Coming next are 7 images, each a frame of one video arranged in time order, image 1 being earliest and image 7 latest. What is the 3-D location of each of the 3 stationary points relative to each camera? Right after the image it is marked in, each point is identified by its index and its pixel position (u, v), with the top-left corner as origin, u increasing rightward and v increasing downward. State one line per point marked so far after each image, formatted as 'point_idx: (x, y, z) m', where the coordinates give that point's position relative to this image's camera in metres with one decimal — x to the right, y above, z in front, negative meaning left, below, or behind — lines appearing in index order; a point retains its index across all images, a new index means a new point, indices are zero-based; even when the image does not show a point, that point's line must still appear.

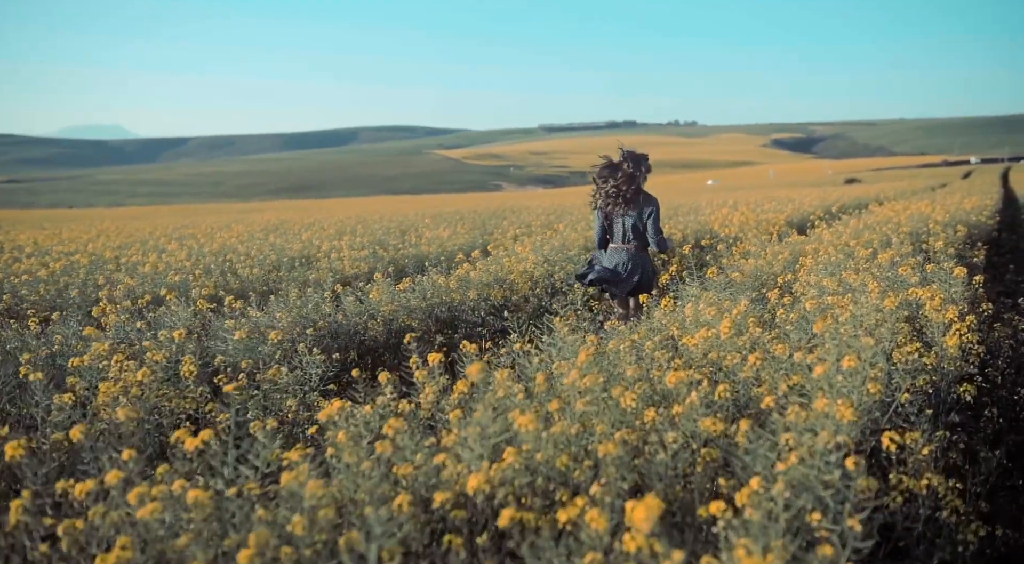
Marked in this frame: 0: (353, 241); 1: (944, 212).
0: (-2.4, +0.6, +11.6) m
1: (+7.4, +1.2, +12.6) m
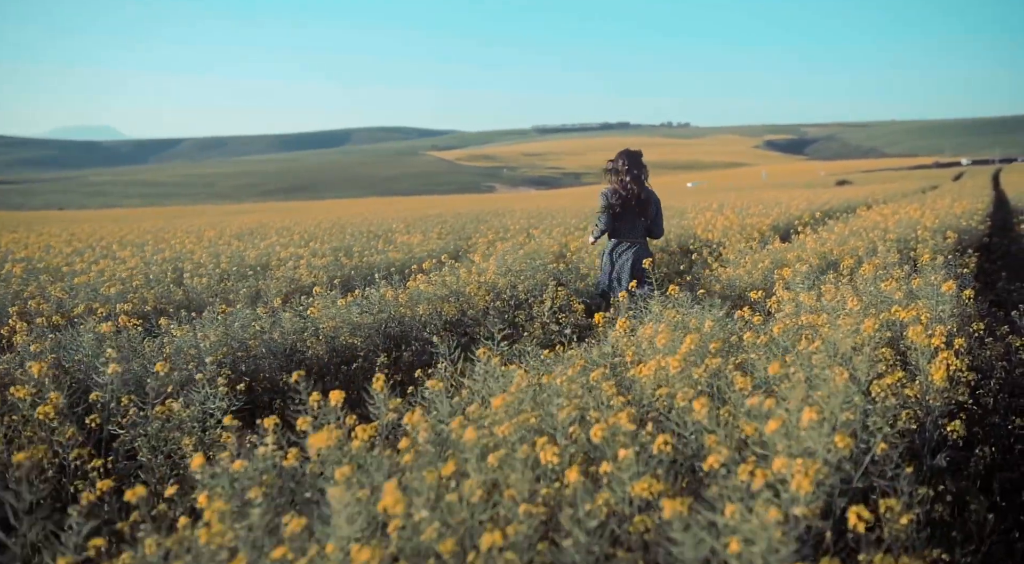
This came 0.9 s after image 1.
0: (-2.8, +0.5, +11.1) m
1: (+6.9, +1.1, +12.2) m
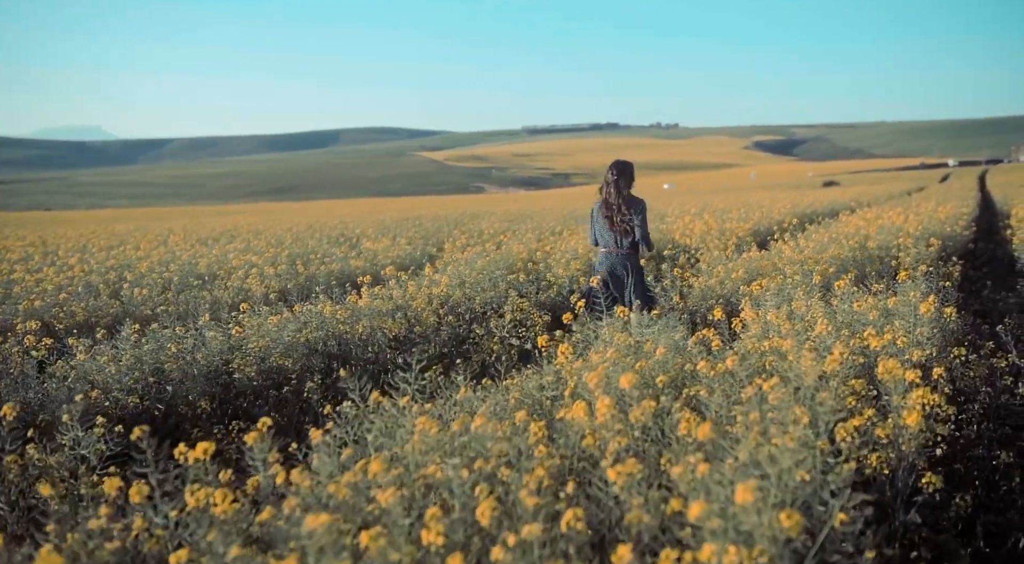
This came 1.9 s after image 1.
0: (-3.3, +0.4, +10.6) m
1: (+6.5, +1.0, +11.8) m
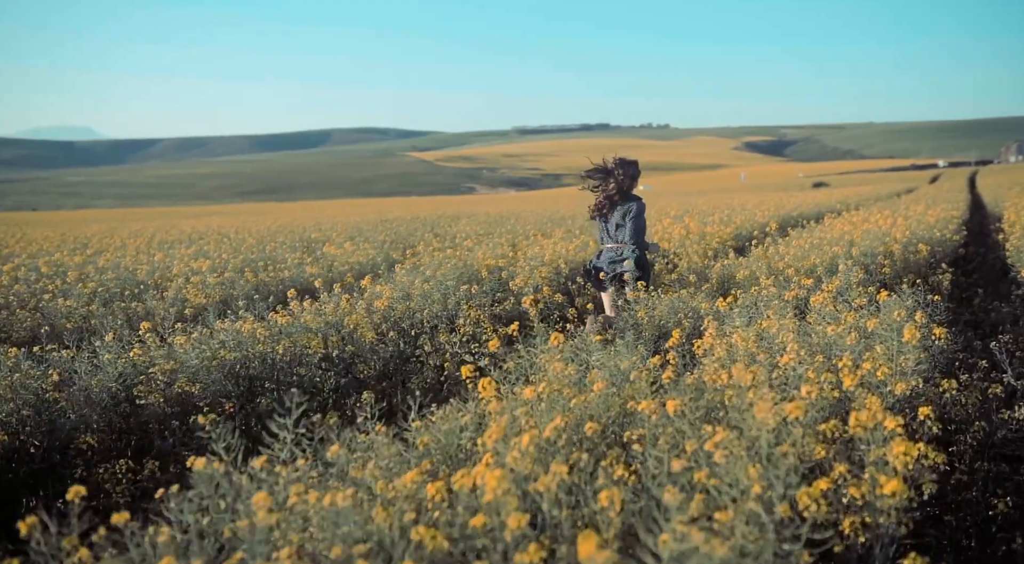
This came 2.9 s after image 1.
0: (-3.7, +0.3, +10.0) m
1: (+6.0, +0.9, +11.3) m
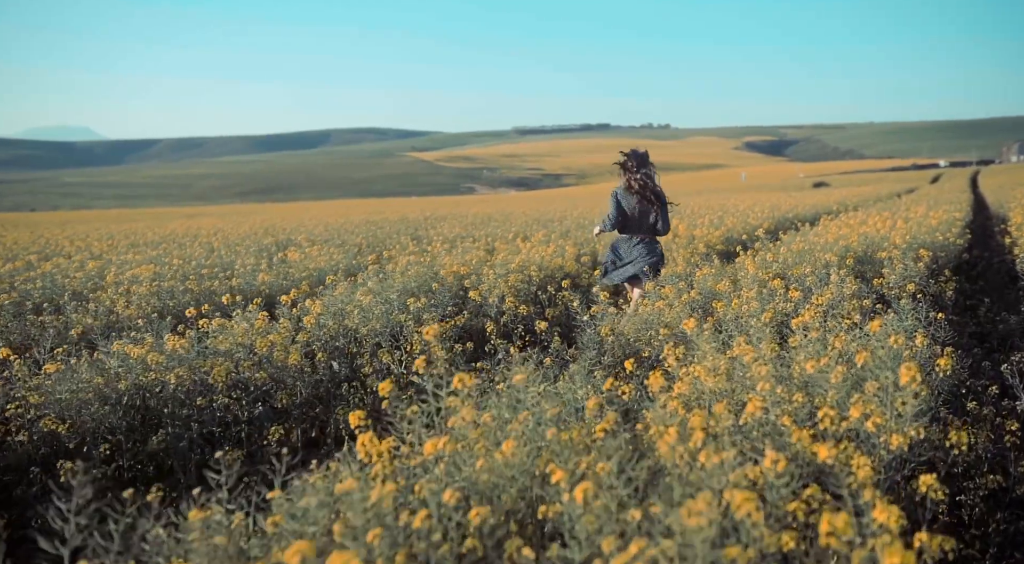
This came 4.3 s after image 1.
0: (-4.1, +0.2, +9.3) m
1: (+5.7, +0.8, +10.6) m
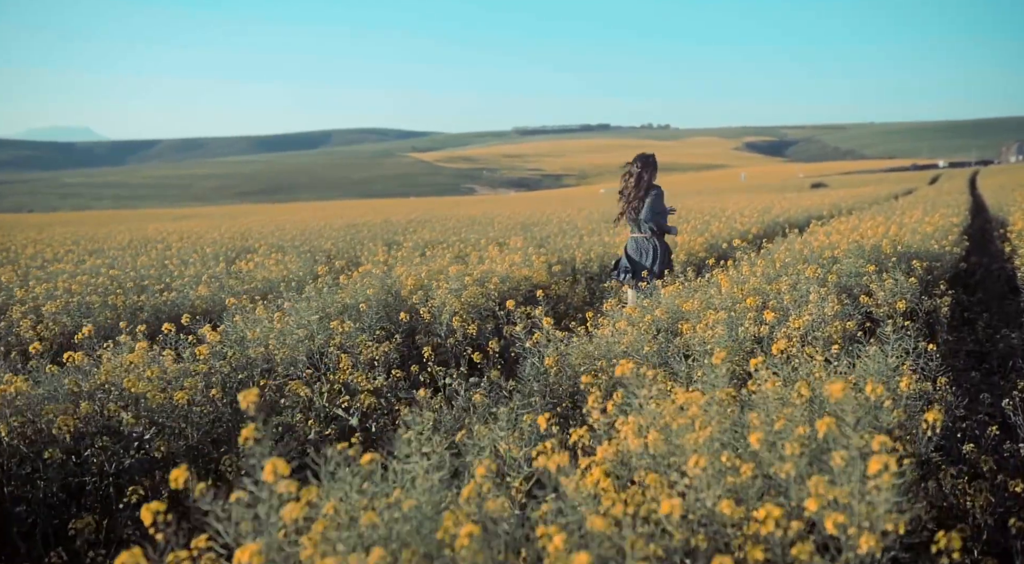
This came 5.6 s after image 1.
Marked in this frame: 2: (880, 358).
0: (-4.5, +0.1, +8.6) m
1: (+5.2, +0.6, +10.0) m
2: (+1.8, -0.4, +3.7) m
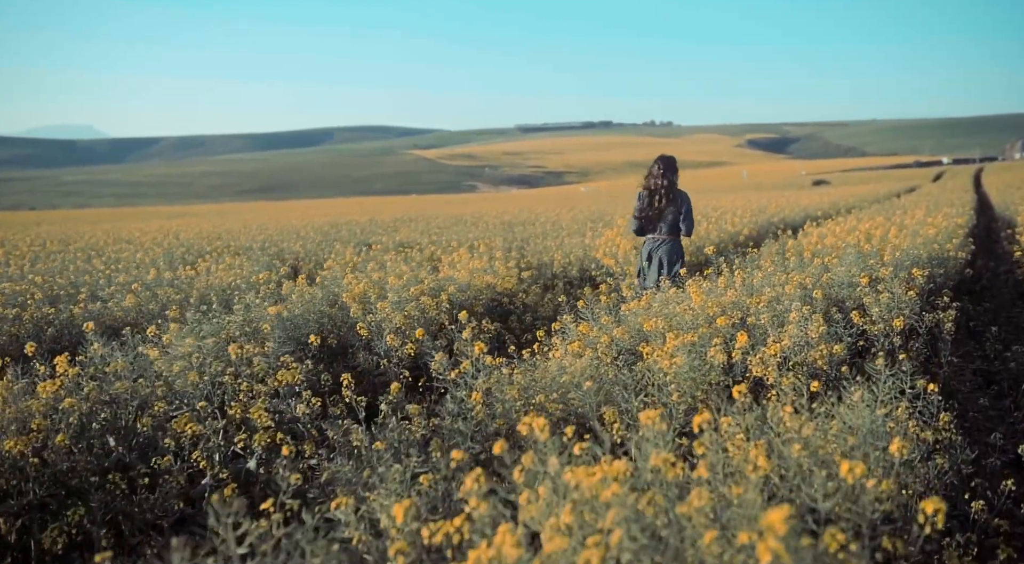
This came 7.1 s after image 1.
0: (-4.9, 0.0, +7.9) m
1: (+4.8, +0.5, +9.2) m
2: (+1.4, -0.5, +2.9) m
